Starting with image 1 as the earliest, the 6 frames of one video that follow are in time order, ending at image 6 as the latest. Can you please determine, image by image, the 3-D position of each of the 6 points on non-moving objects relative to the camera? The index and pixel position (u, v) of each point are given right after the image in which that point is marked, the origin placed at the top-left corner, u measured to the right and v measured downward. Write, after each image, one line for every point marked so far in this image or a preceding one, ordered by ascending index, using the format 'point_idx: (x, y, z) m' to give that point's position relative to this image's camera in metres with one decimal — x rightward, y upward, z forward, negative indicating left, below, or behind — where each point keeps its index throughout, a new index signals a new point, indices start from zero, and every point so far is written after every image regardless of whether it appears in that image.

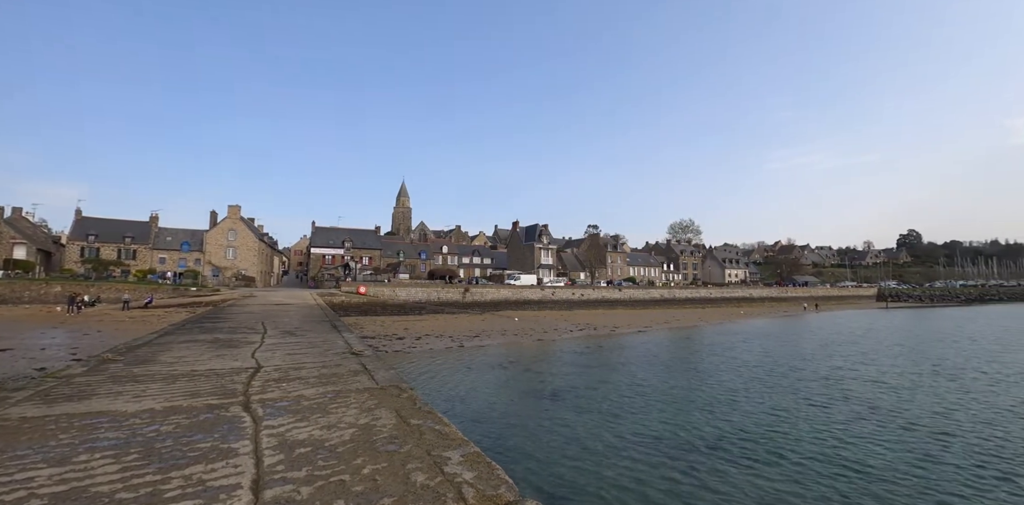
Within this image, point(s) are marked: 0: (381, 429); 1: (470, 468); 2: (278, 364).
0: (-1.7, -2.3, +5.2) m
1: (-0.4, -2.3, +4.4) m
2: (-4.1, -1.9, +7.0) m
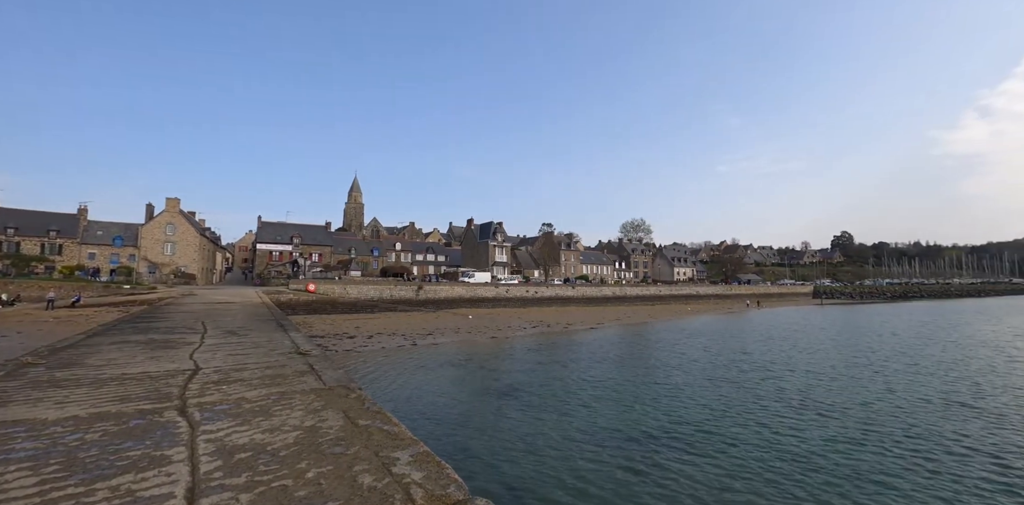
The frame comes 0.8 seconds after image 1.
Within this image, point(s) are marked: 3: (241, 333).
0: (-2.3, -2.2, +5.0) m
1: (-1.0, -2.3, +4.3) m
2: (-4.8, -1.9, +6.7) m
3: (-5.5, -1.6, +8.3) m
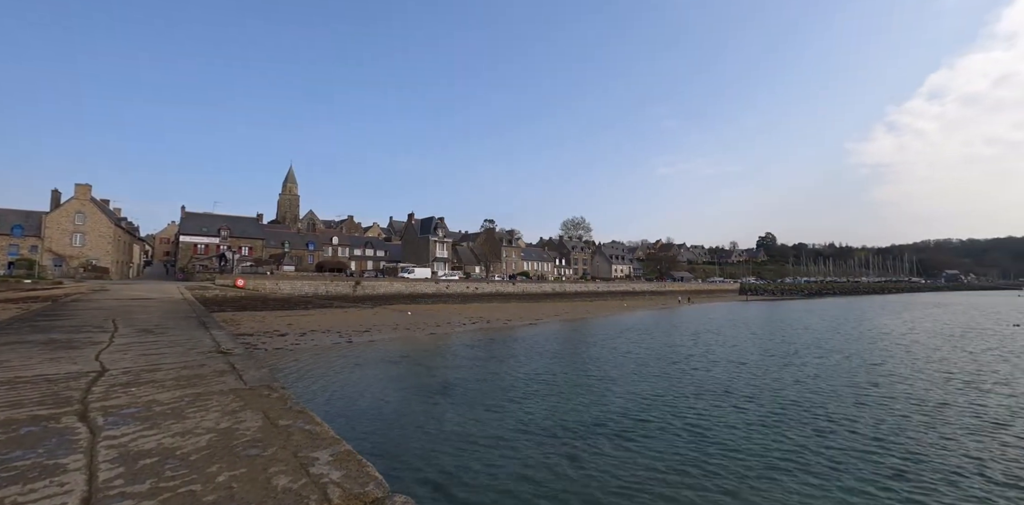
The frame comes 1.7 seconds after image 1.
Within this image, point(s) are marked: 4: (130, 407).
0: (-3.1, -2.1, +4.7) m
1: (-1.8, -2.2, +4.2) m
2: (-5.8, -1.7, +6.2) m
3: (-6.6, -1.5, +7.8) m
4: (-4.8, -1.9, +5.1) m
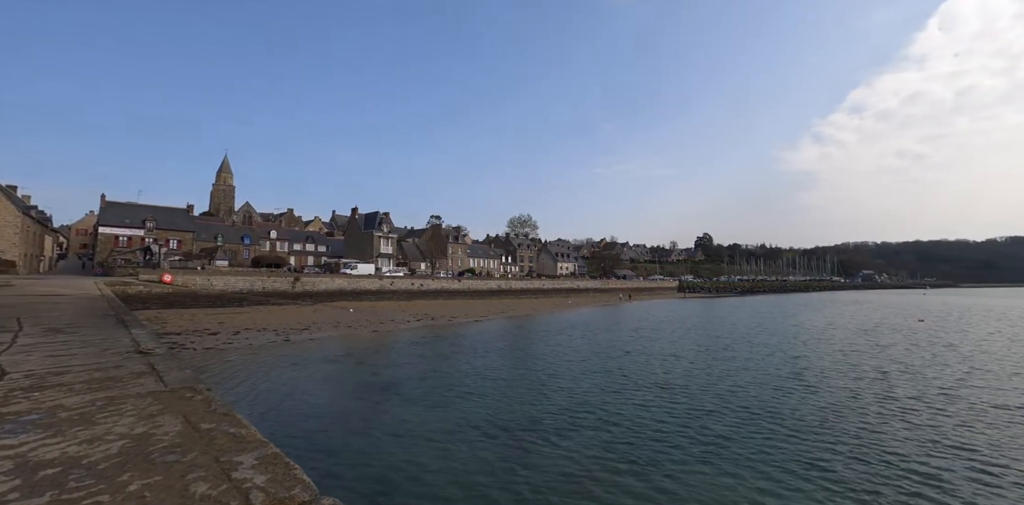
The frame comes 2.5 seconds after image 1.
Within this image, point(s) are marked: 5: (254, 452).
0: (-3.8, -2.0, +4.4) m
1: (-2.4, -2.2, +4.0) m
2: (-6.6, -1.6, +5.7) m
3: (-7.5, -1.4, +7.2) m
4: (-5.5, -1.8, +4.7) m
5: (-2.8, -2.2, +4.5) m
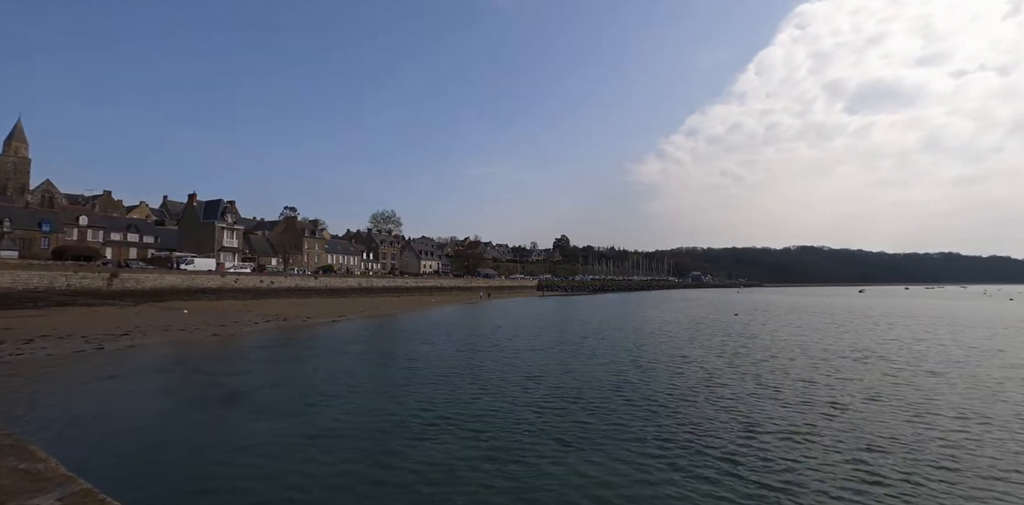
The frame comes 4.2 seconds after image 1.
0: (-5.5, -2.0, +3.7) m
1: (-4.1, -2.2, +3.6) m
2: (-8.4, -1.5, +4.3) m
3: (-9.7, -1.1, +5.6) m
4: (-7.2, -1.8, +3.6) m
5: (-4.5, -2.2, +4.0) m
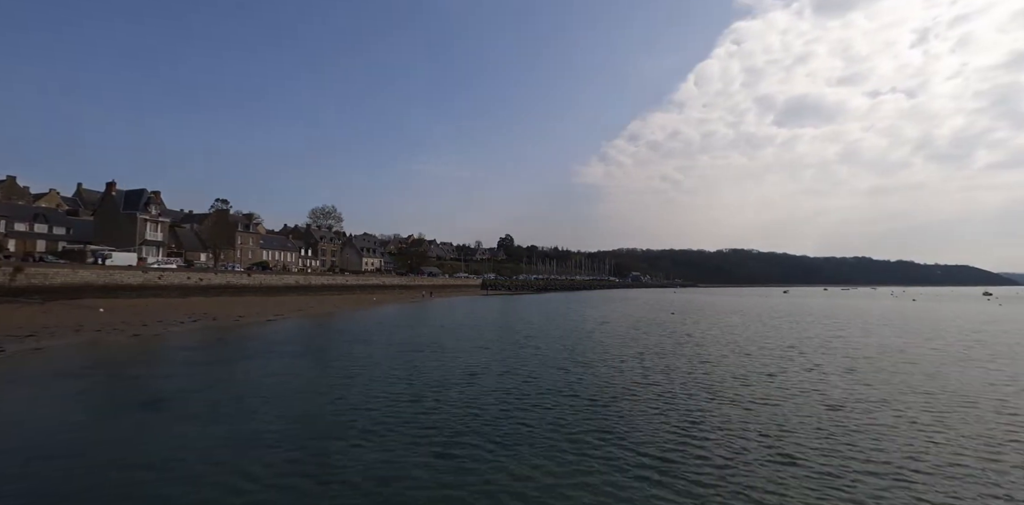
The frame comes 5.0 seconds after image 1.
0: (-6.2, -2.0, +3.4) m
1: (-4.7, -2.2, +3.3) m
2: (-9.1, -1.3, +3.7) m
3: (-10.5, -0.9, +4.8) m
4: (-7.9, -1.7, +3.1) m
5: (-5.2, -2.2, +3.7) m
